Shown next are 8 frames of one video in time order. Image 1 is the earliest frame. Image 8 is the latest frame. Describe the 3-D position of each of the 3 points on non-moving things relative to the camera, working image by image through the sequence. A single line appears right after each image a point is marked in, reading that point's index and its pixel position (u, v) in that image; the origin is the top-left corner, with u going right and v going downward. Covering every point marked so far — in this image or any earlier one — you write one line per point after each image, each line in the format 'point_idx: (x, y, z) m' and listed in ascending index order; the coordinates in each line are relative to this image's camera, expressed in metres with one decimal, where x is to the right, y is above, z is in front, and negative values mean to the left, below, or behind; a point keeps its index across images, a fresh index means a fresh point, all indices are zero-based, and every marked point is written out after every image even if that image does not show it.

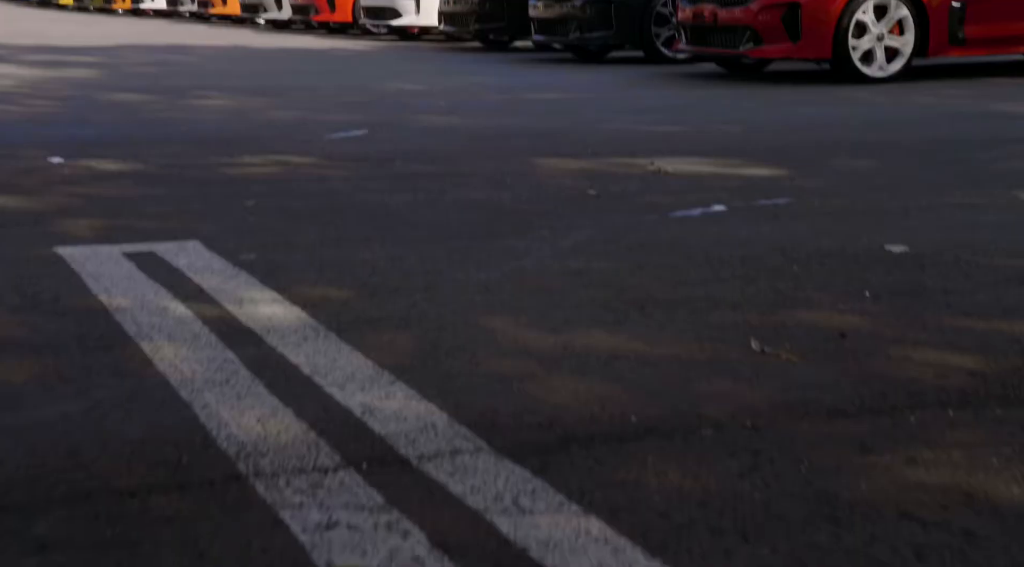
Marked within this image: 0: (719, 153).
0: (+1.0, +0.6, +6.5) m
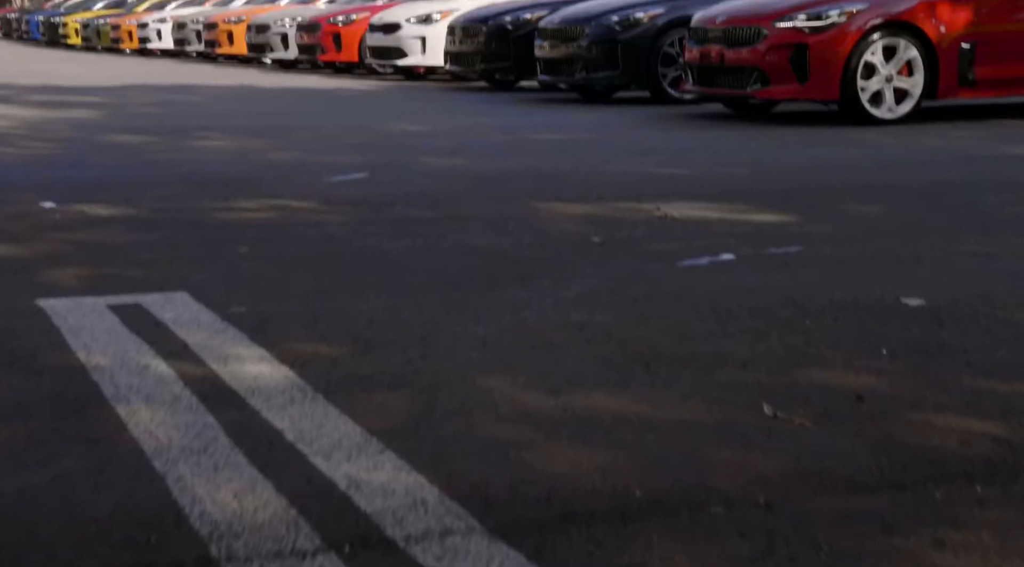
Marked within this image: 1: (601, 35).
0: (+1.0, +0.4, +6.4) m
1: (+0.8, +2.3, +12.1) m
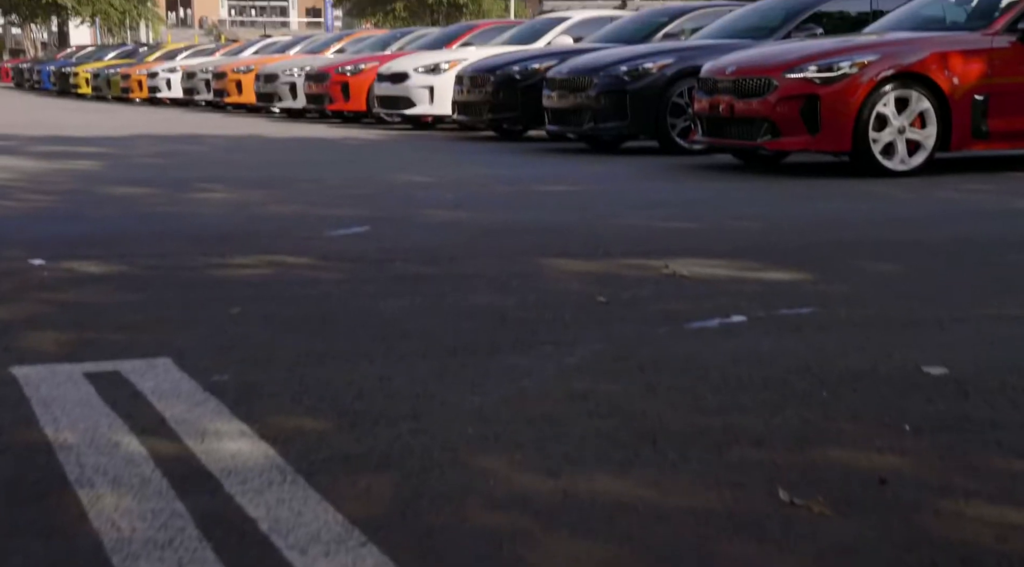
0: (+1.1, +0.1, +6.2) m
1: (+0.9, +1.8, +11.9) m
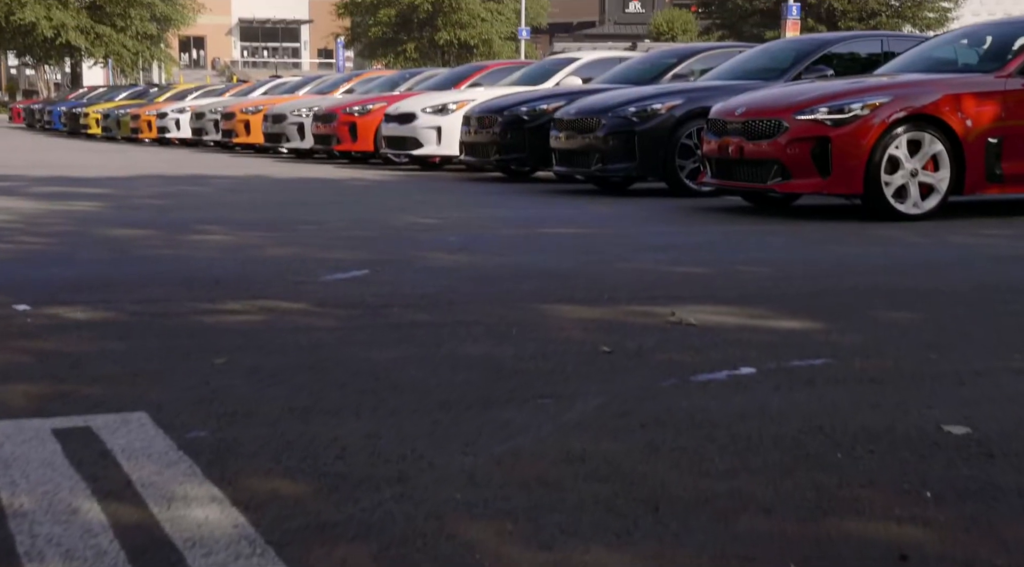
0: (+1.1, -0.1, +6.0) m
1: (+1.0, +1.4, +11.8) m
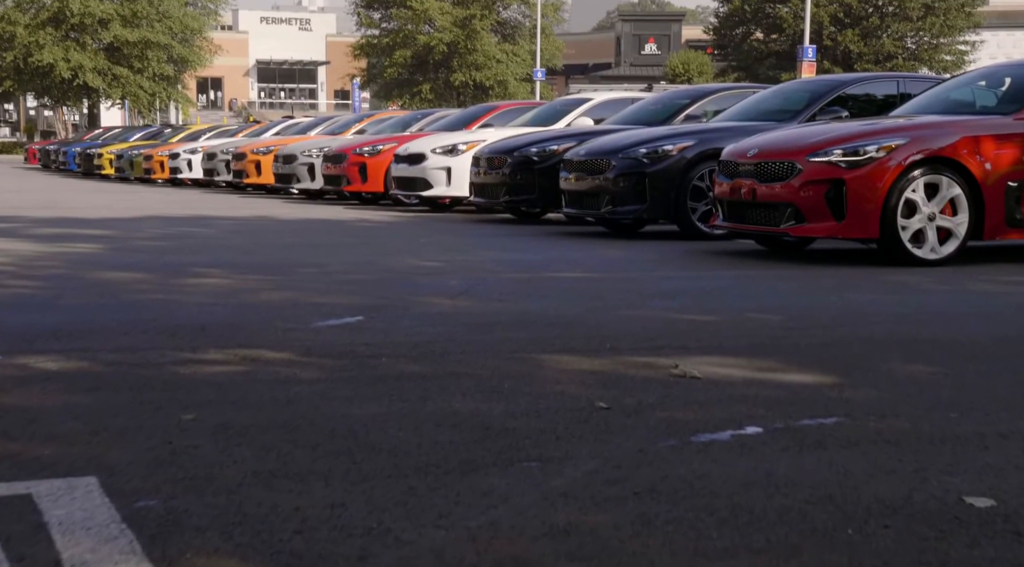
0: (+1.1, -0.3, +5.7) m
1: (+1.0, +1.0, +11.5) m
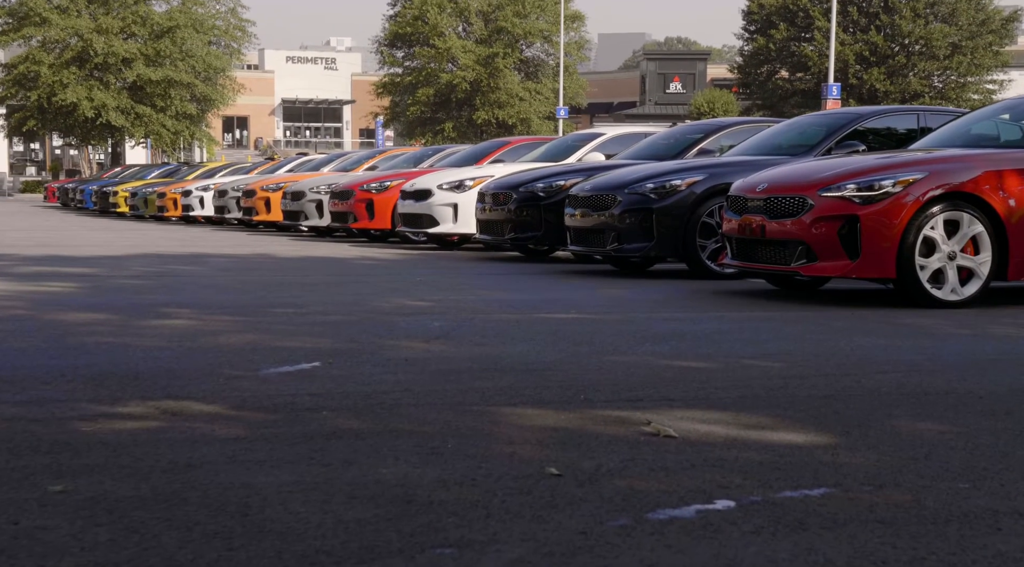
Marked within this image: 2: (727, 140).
0: (+0.9, -0.5, +5.1) m
1: (+1.0, +0.7, +11.0) m
2: (+2.4, +1.6, +14.7) m
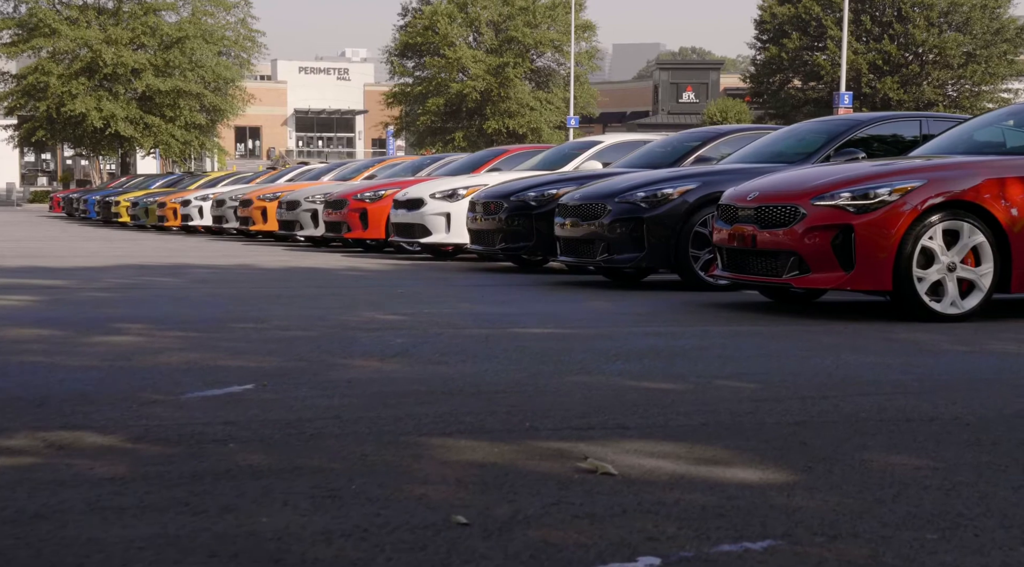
0: (+0.7, -0.5, +4.6) m
1: (+0.8, +0.6, +10.5) m
2: (+2.3, +1.5, +14.2) m
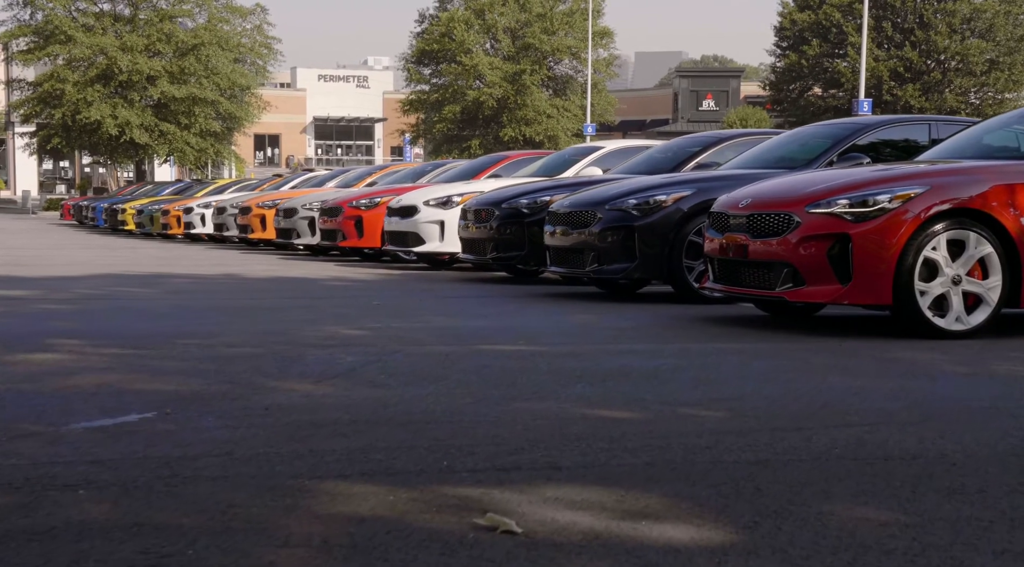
0: (+0.4, -0.6, +4.0) m
1: (+0.6, +0.5, +9.9) m
2: (+2.1, +1.4, +13.6) m
